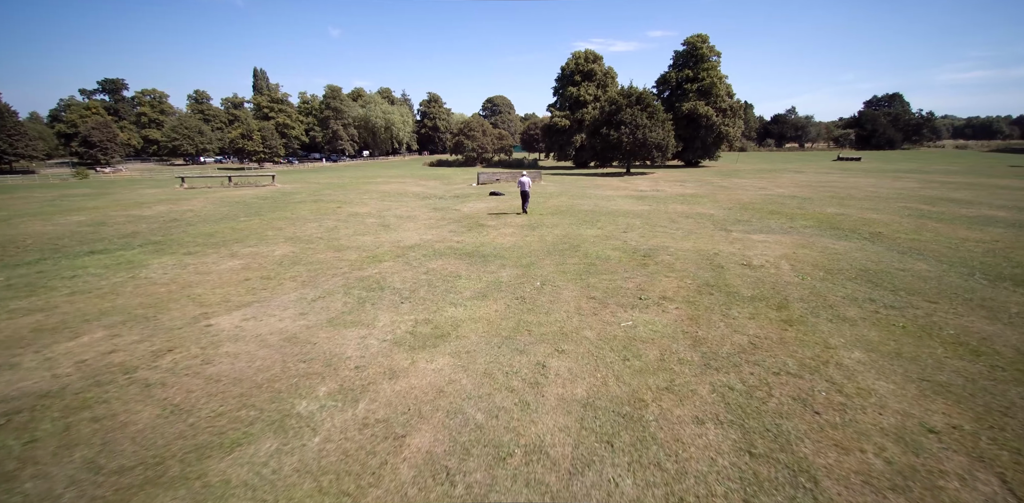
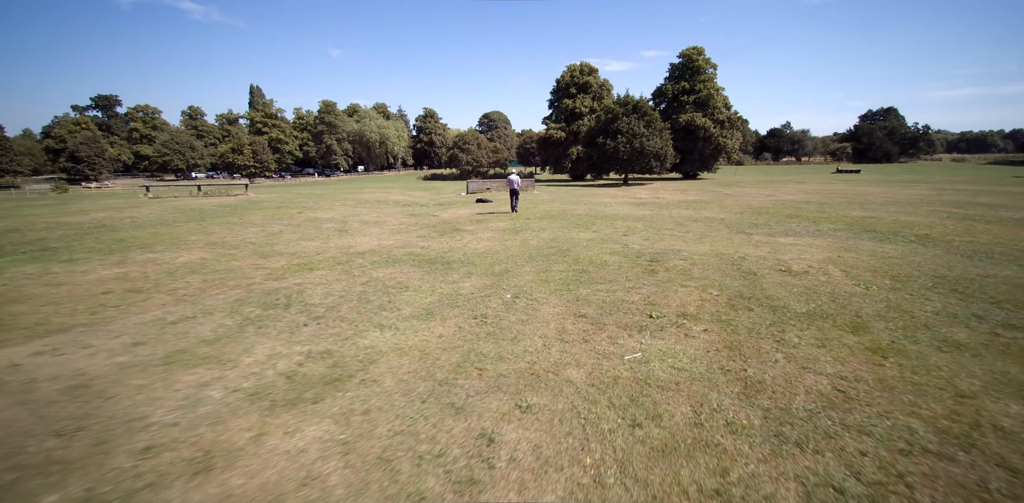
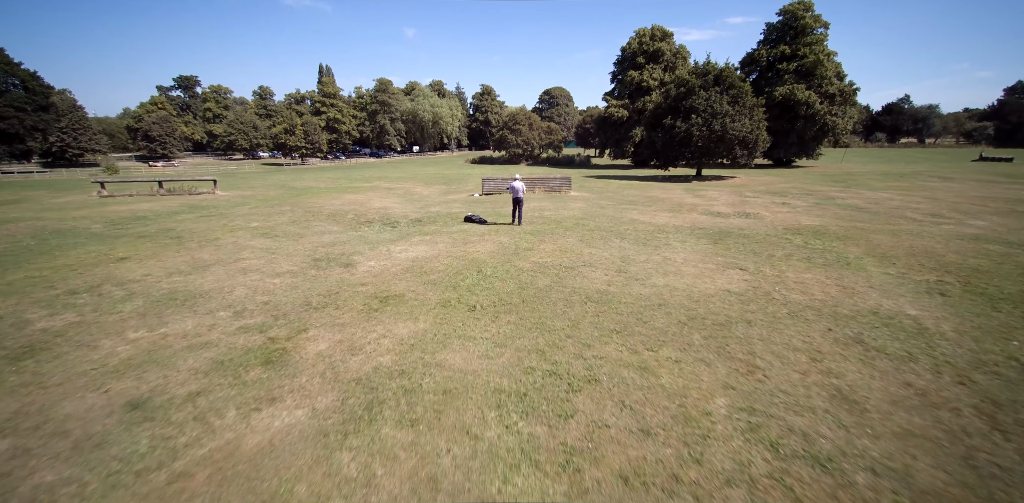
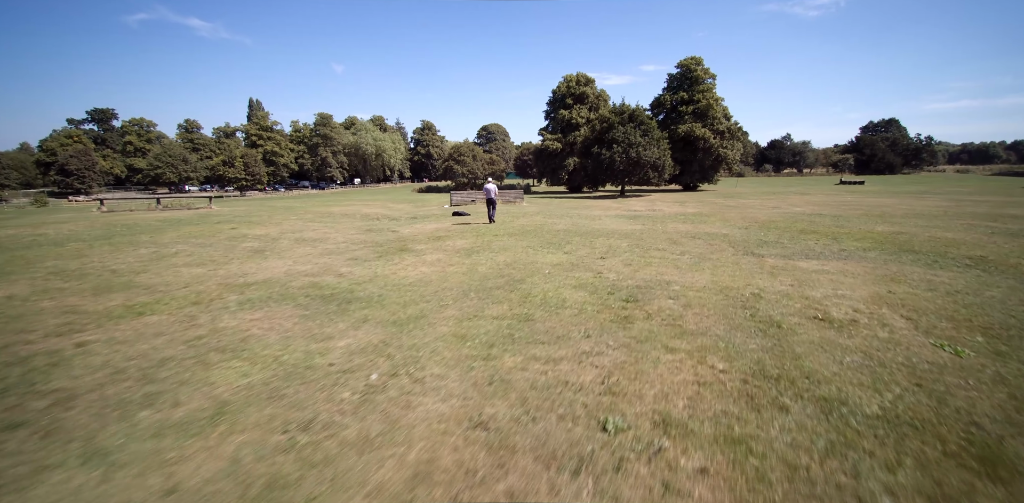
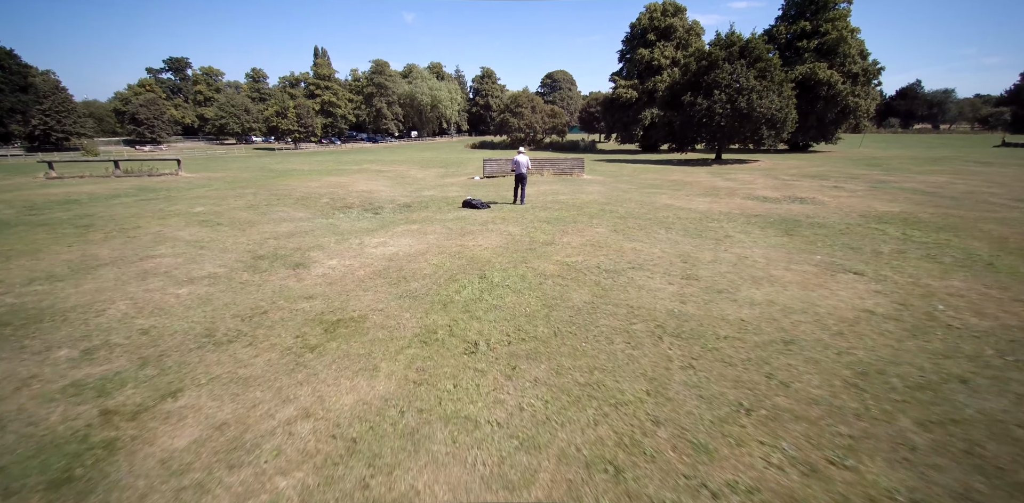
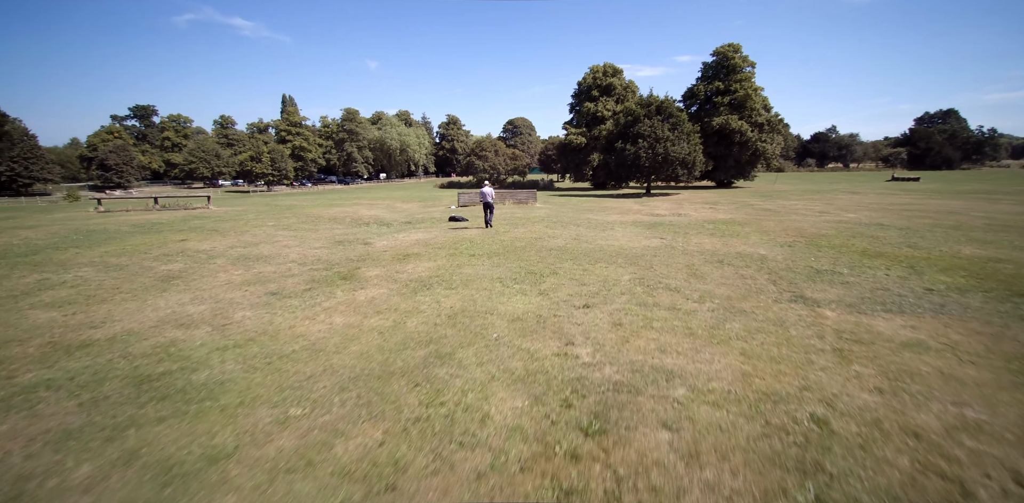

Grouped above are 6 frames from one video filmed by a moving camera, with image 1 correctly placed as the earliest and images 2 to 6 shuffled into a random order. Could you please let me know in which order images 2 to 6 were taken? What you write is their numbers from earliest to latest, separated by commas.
2, 4, 6, 3, 5
